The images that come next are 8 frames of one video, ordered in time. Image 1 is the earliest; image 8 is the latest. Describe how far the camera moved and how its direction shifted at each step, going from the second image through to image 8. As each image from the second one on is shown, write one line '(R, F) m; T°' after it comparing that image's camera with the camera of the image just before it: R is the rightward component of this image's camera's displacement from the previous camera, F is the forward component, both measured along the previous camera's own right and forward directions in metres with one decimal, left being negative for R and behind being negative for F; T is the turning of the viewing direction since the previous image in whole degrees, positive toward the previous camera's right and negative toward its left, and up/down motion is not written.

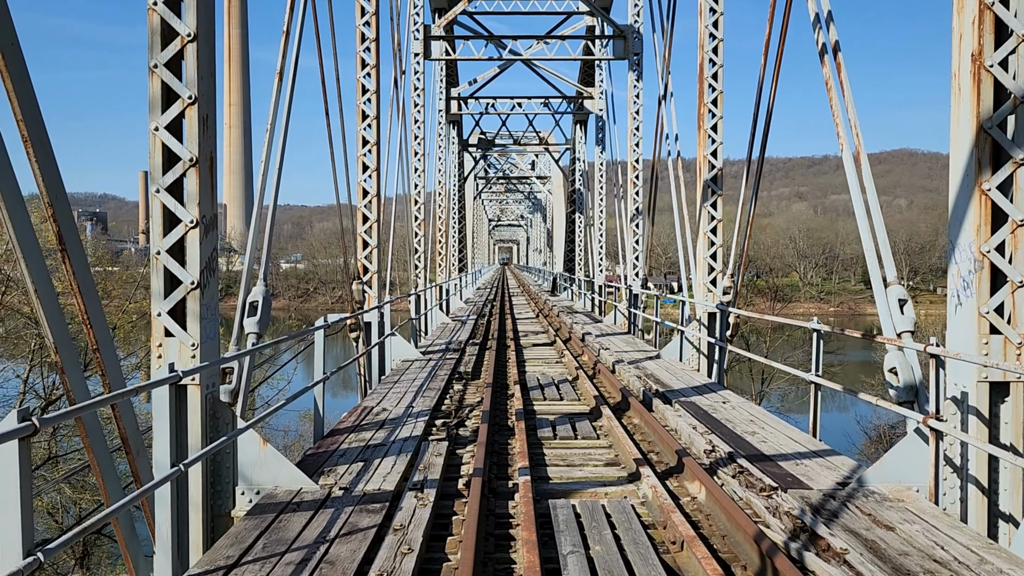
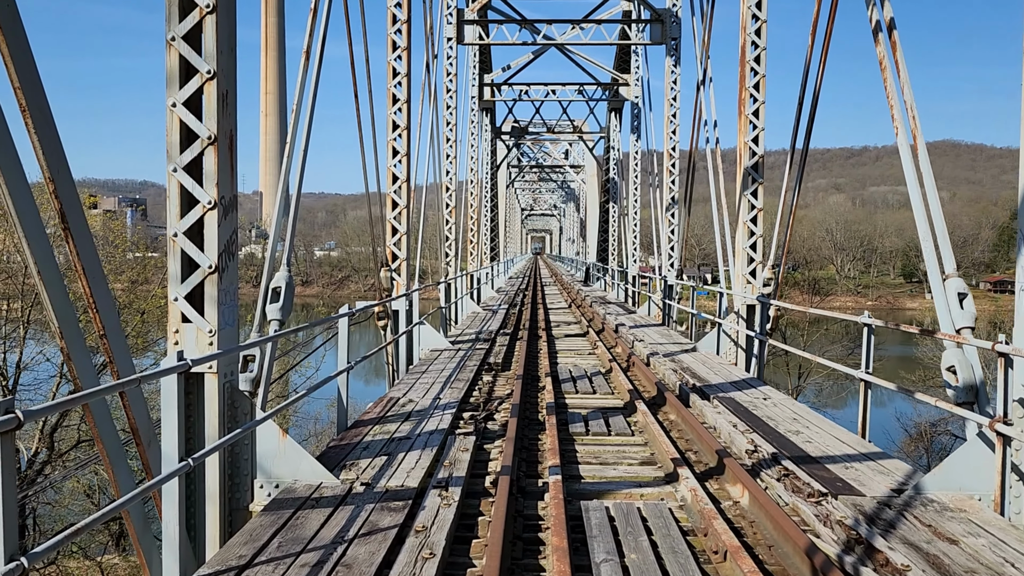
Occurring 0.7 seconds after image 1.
(0.0, +0.3) m; -2°
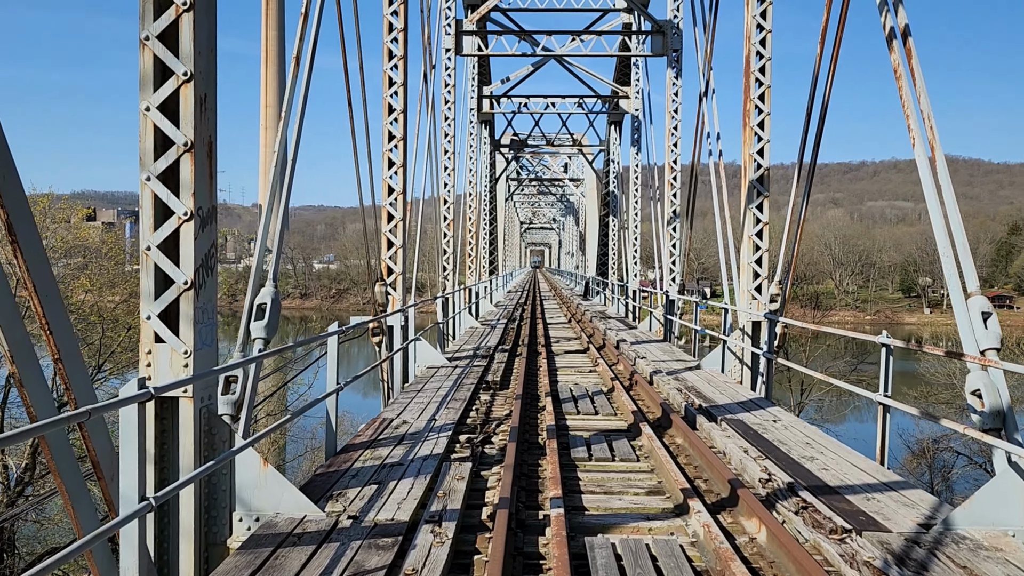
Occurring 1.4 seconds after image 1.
(0.0, +0.3) m; 0°
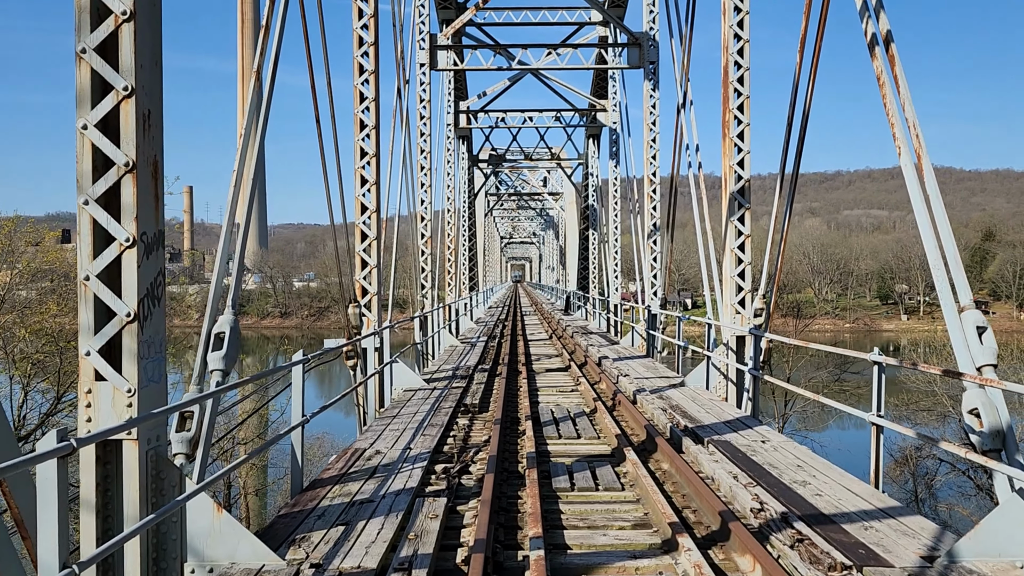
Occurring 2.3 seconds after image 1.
(0.0, +0.3) m; +1°
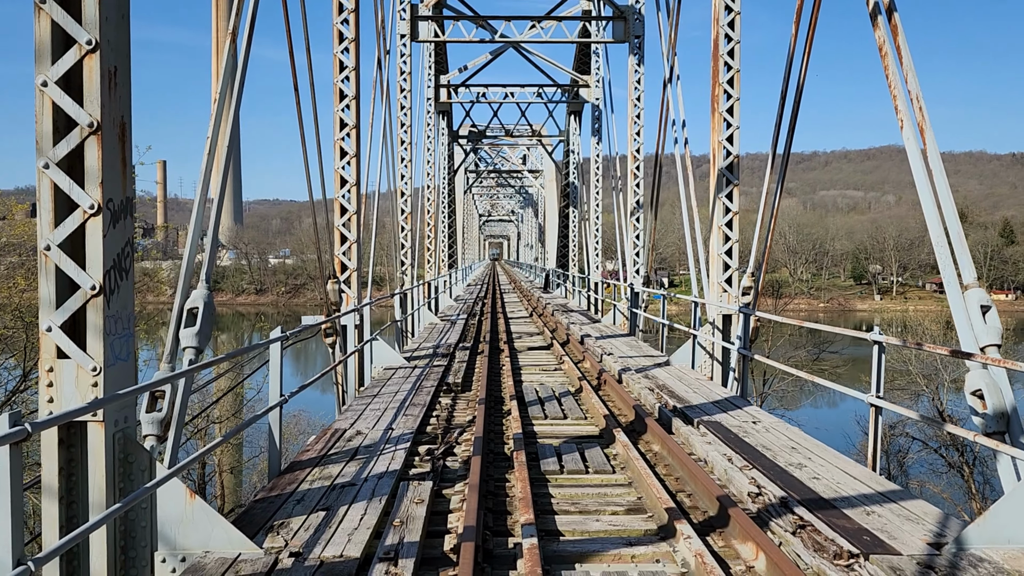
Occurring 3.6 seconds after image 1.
(-0.1, +0.2) m; +2°
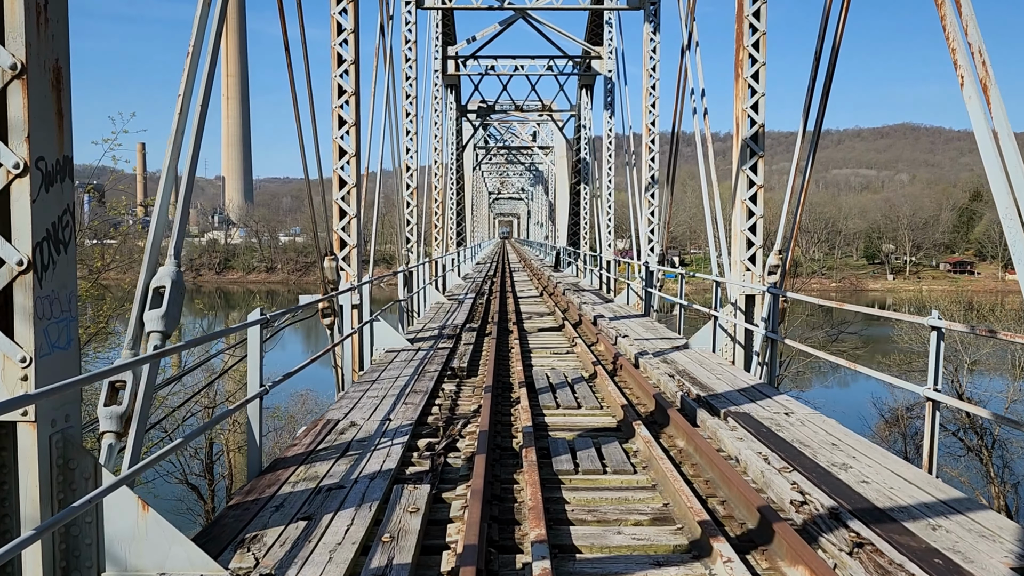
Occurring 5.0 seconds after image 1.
(0.0, +0.6) m; -1°
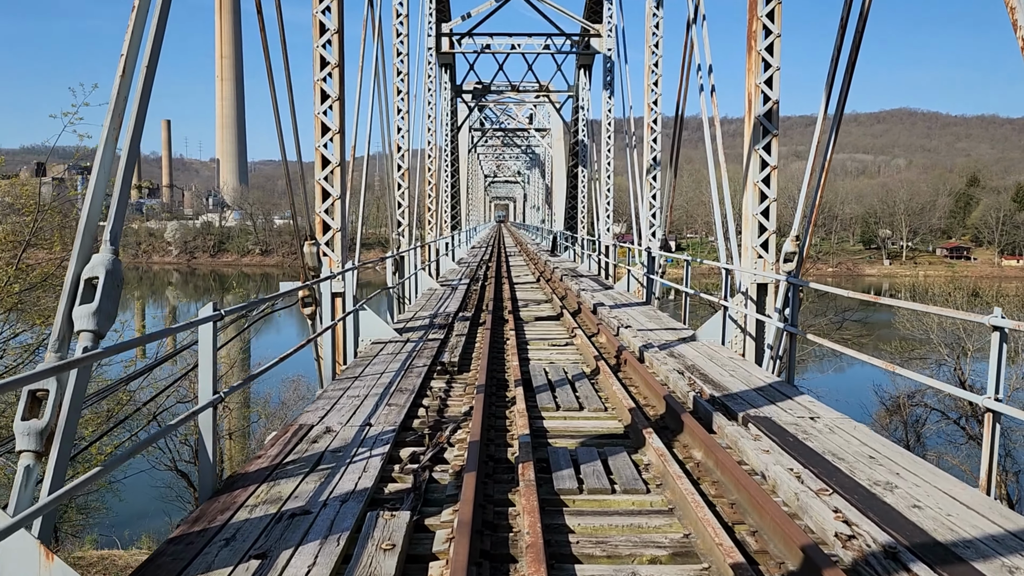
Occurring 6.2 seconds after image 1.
(0.0, +0.6) m; 0°
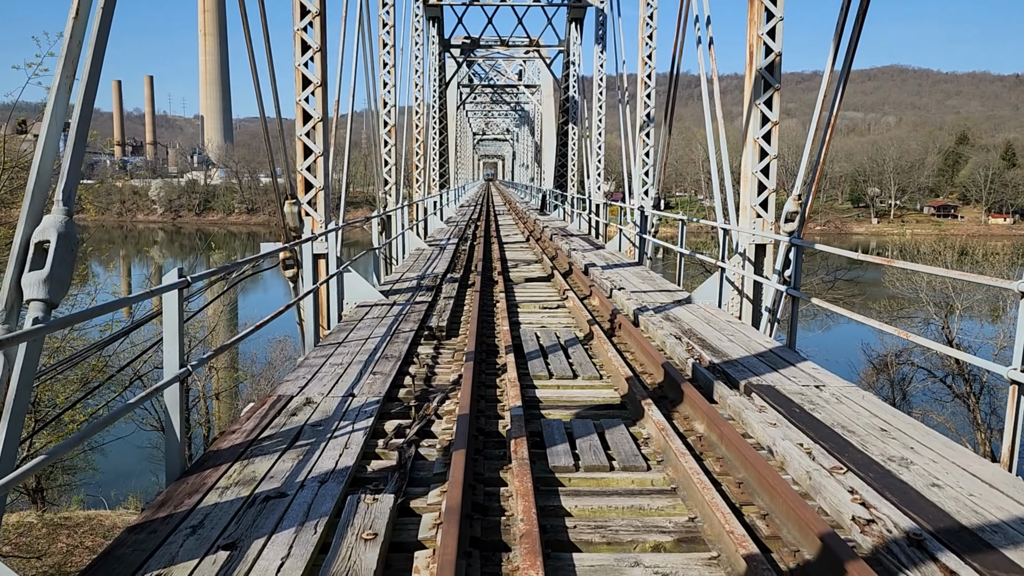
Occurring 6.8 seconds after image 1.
(0.0, +0.3) m; +1°
